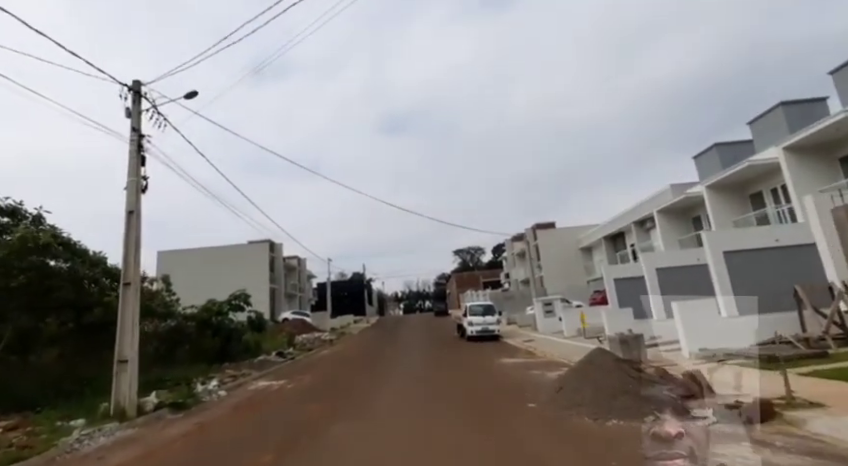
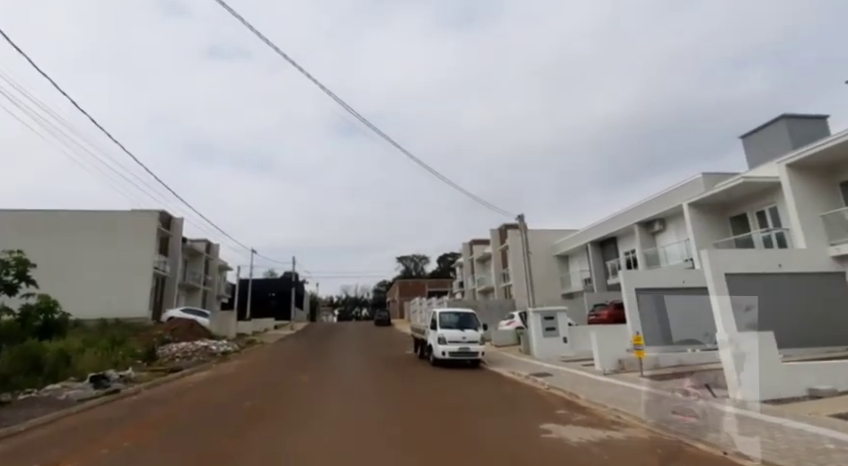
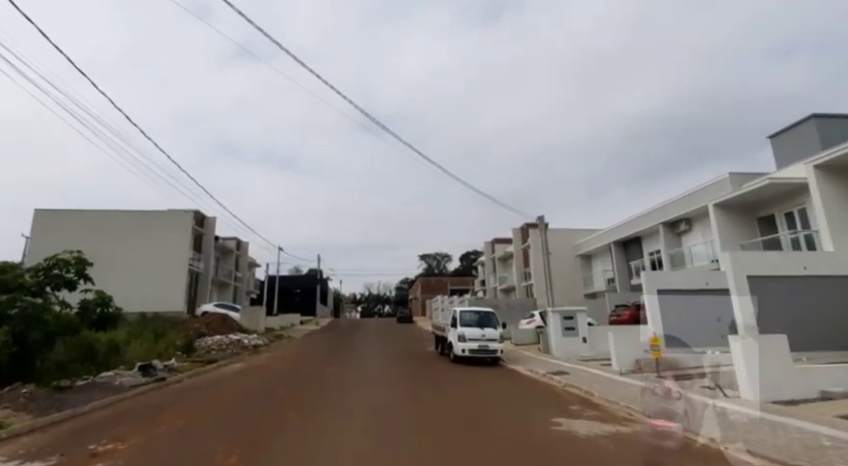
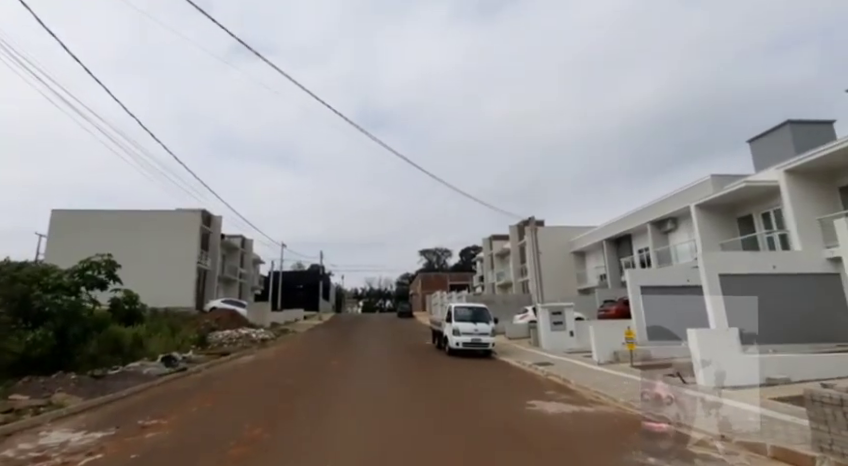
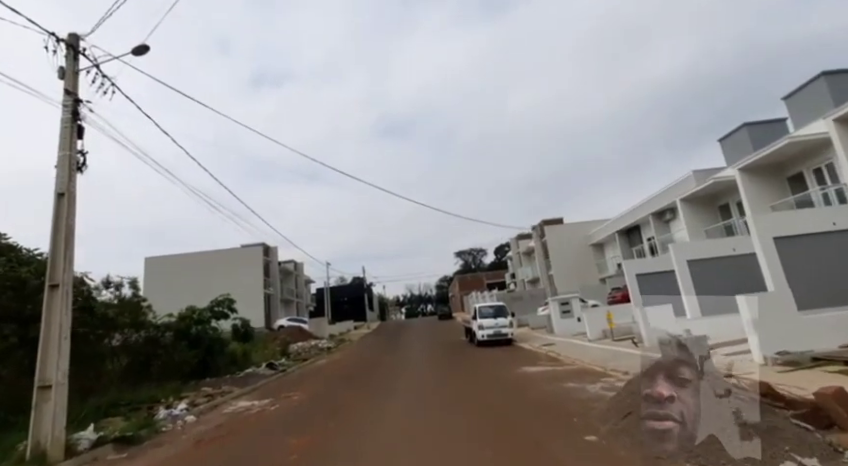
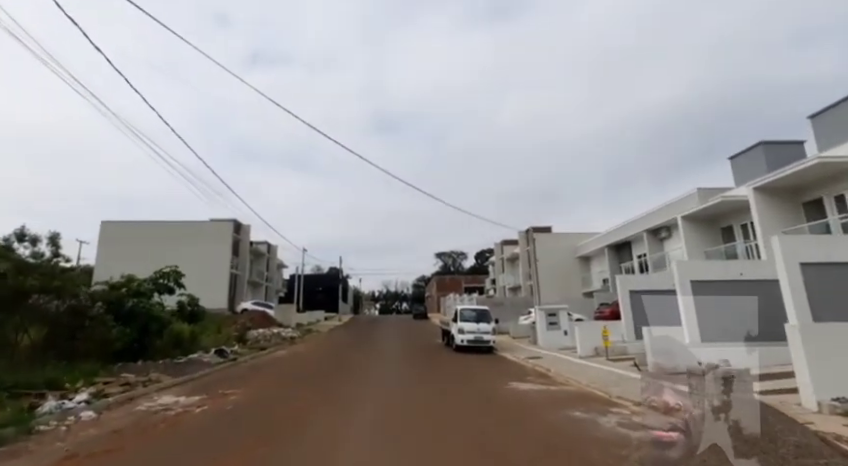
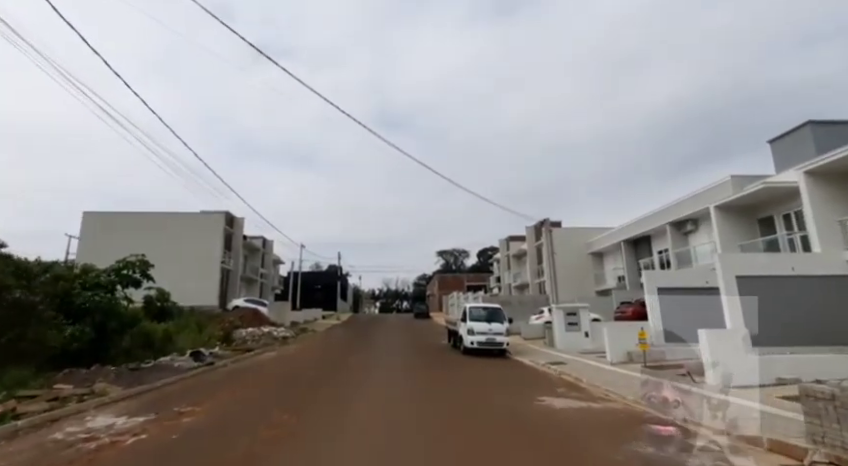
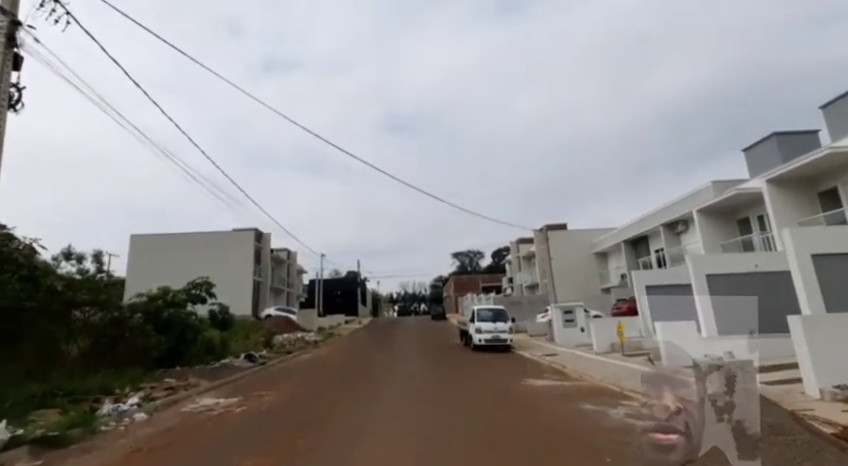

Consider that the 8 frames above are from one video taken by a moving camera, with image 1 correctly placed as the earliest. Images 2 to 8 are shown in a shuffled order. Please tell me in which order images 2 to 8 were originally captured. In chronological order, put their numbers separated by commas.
5, 8, 6, 7, 4, 3, 2
